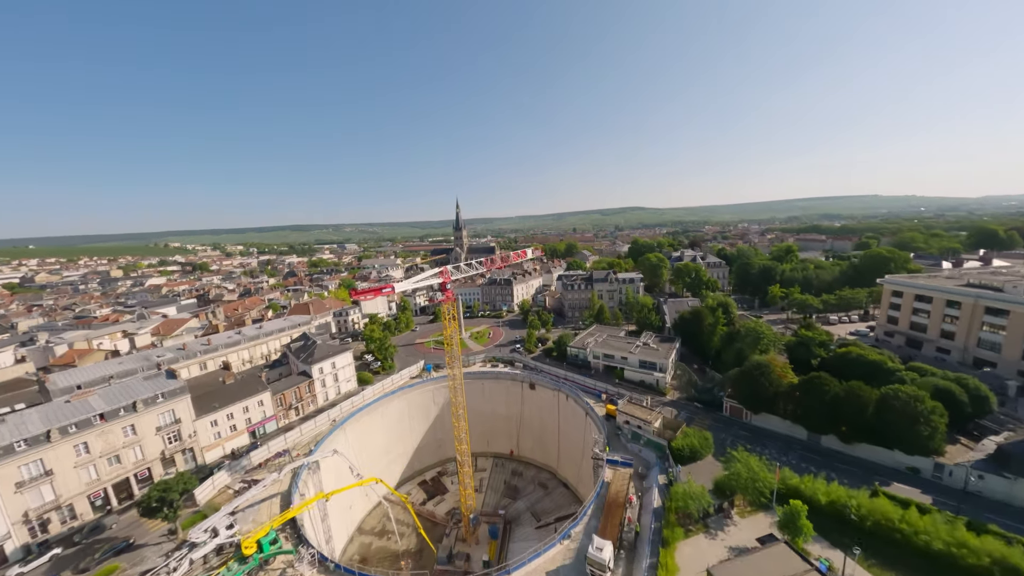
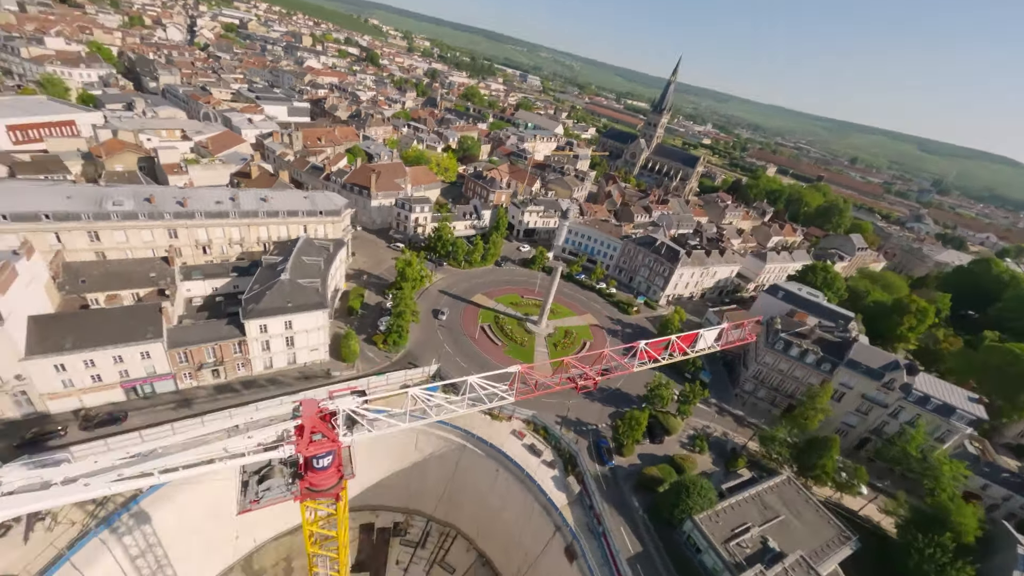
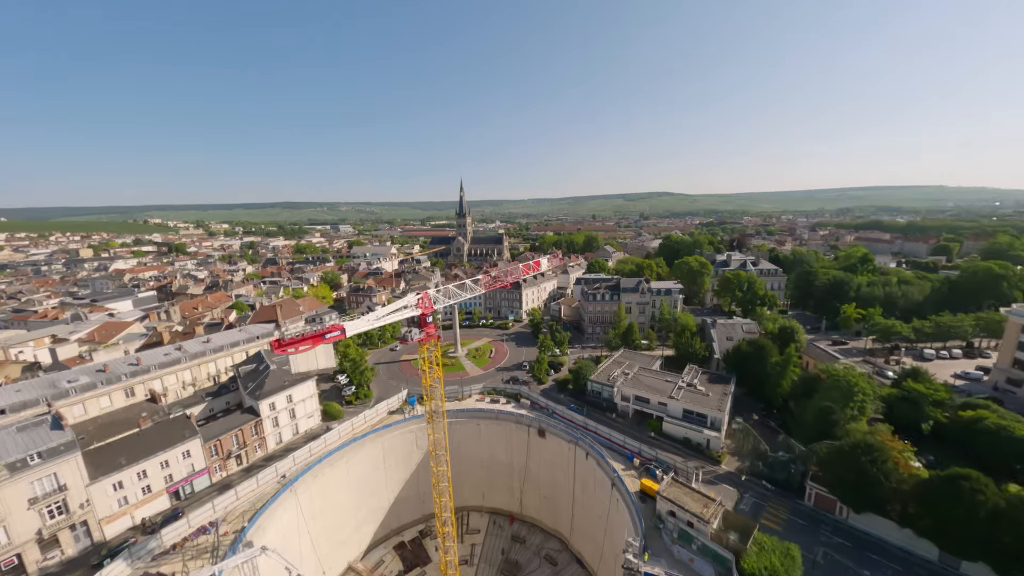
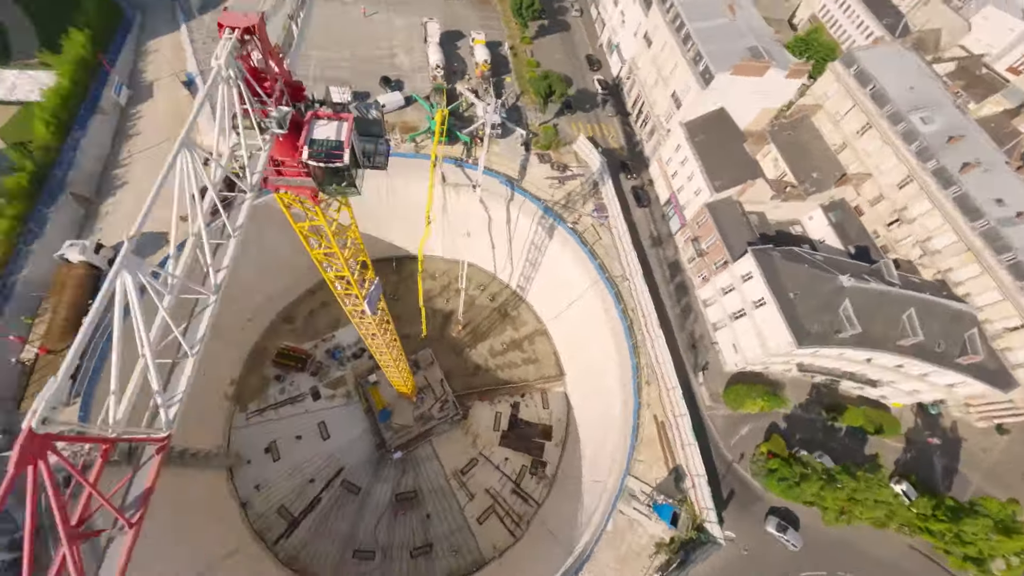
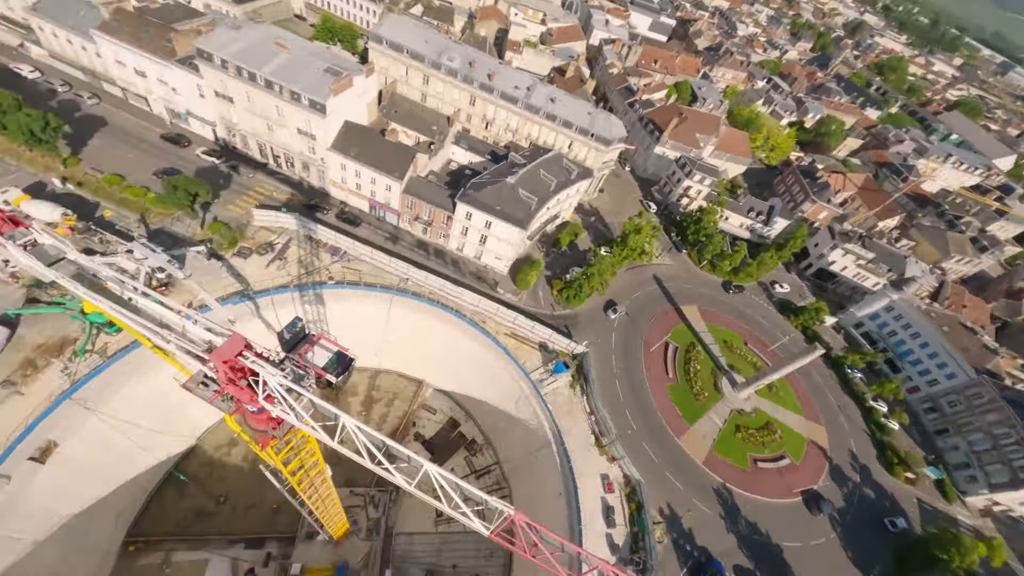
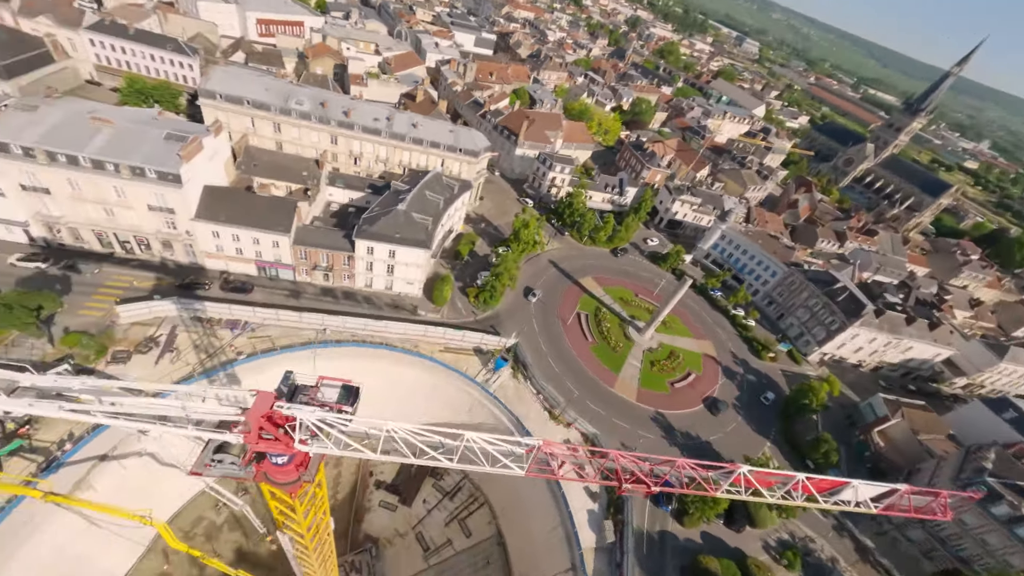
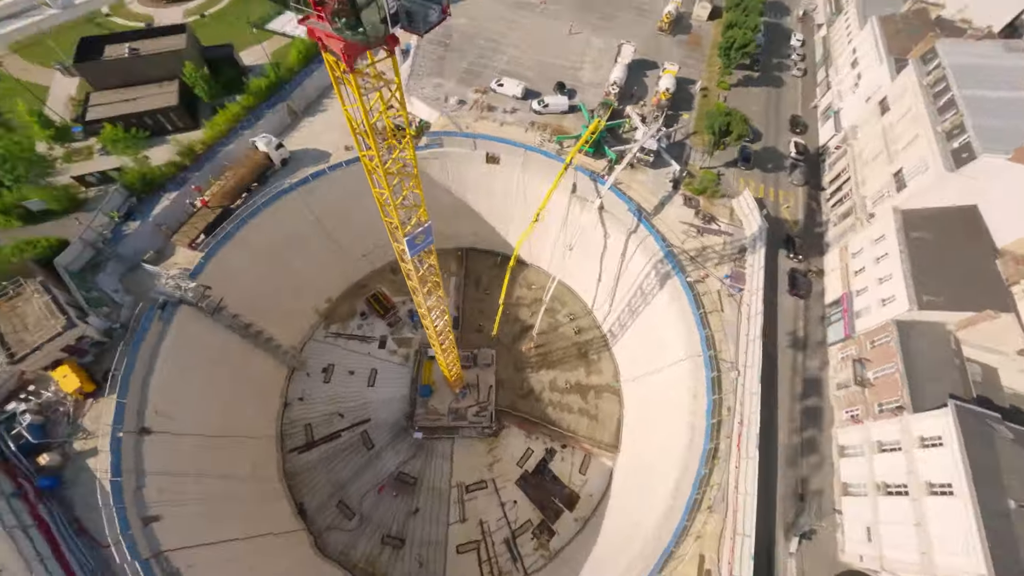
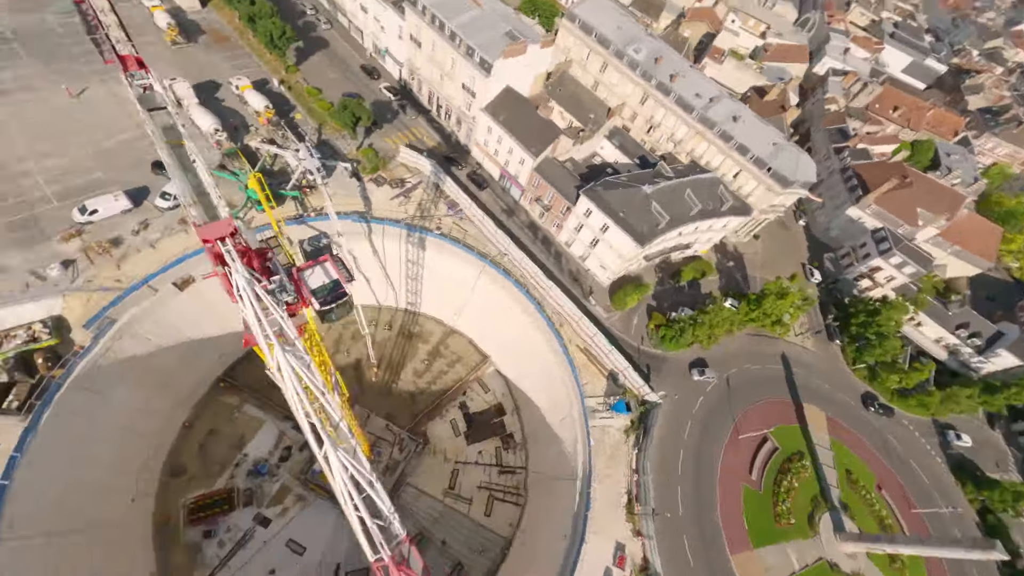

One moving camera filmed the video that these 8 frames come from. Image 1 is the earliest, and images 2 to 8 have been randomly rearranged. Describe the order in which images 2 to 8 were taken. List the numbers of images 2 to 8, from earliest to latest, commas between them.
3, 2, 6, 5, 8, 4, 7
